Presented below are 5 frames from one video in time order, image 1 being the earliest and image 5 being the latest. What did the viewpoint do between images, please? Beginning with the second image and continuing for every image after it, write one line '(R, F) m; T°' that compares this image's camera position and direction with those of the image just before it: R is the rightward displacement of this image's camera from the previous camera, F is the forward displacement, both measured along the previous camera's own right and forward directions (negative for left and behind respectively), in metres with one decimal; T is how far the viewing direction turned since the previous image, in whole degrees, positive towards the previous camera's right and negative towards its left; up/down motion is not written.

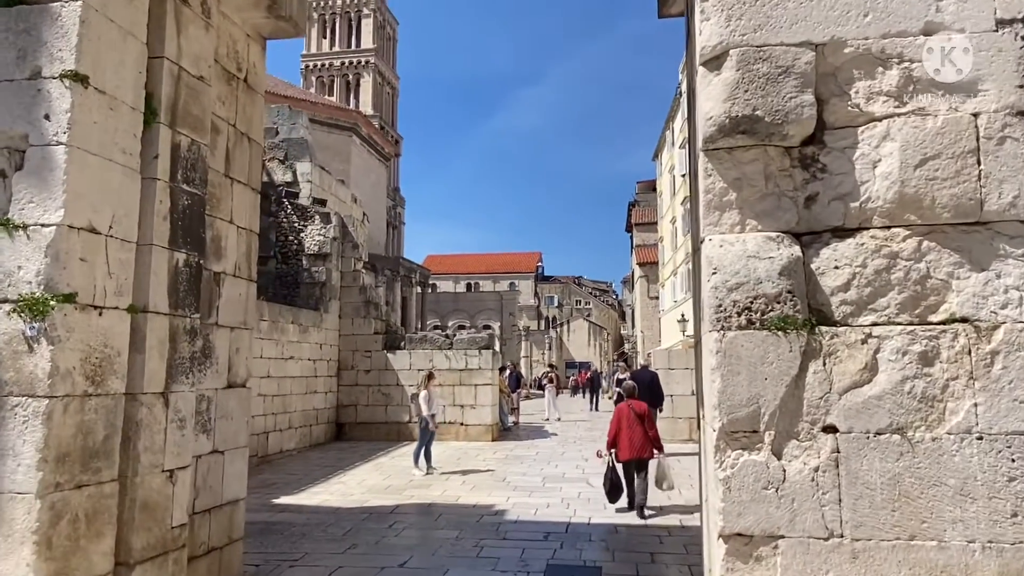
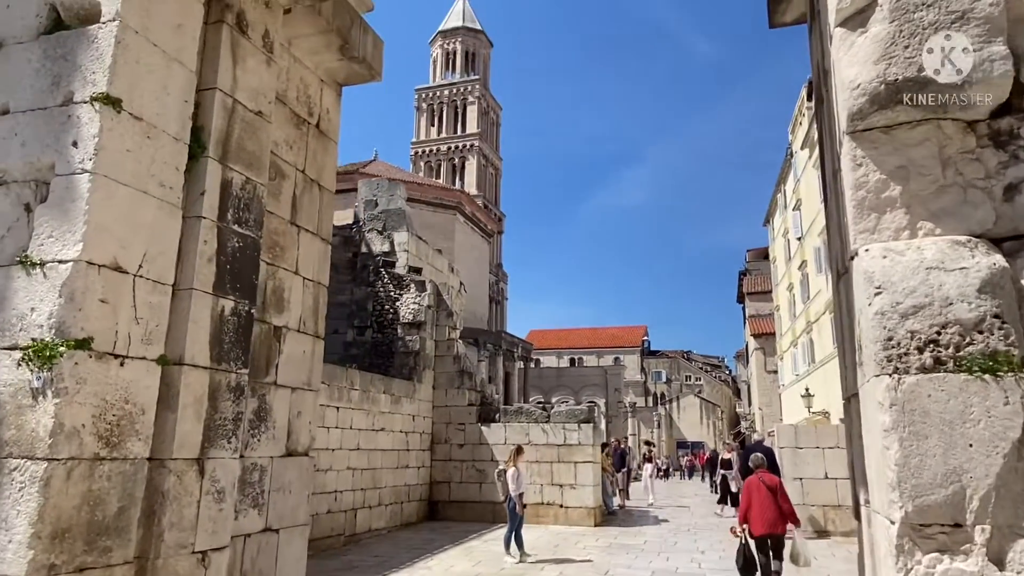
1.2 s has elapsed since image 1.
(+0.1, +0.7) m; -9°
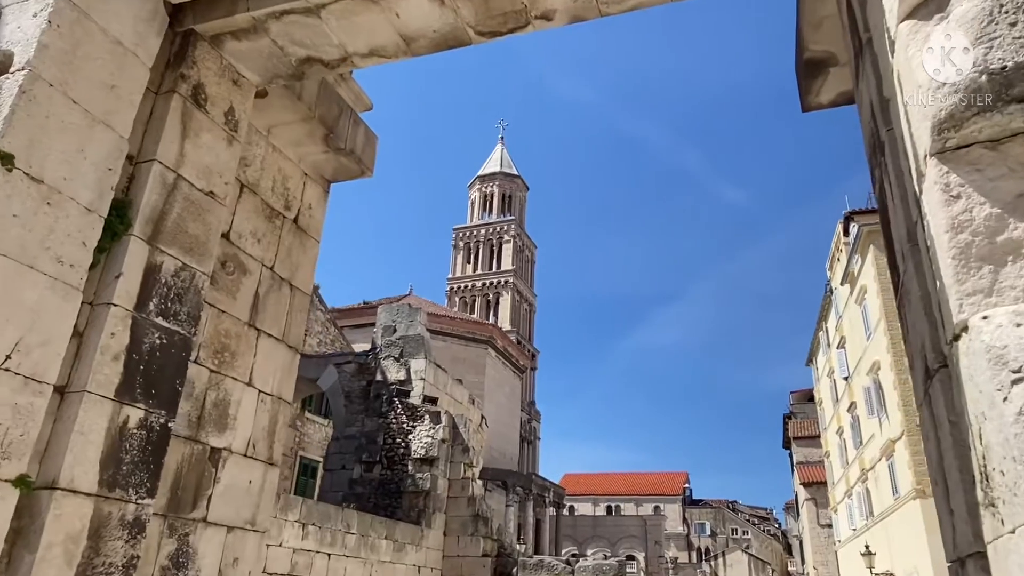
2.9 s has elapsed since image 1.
(+0.2, +0.7) m; -3°
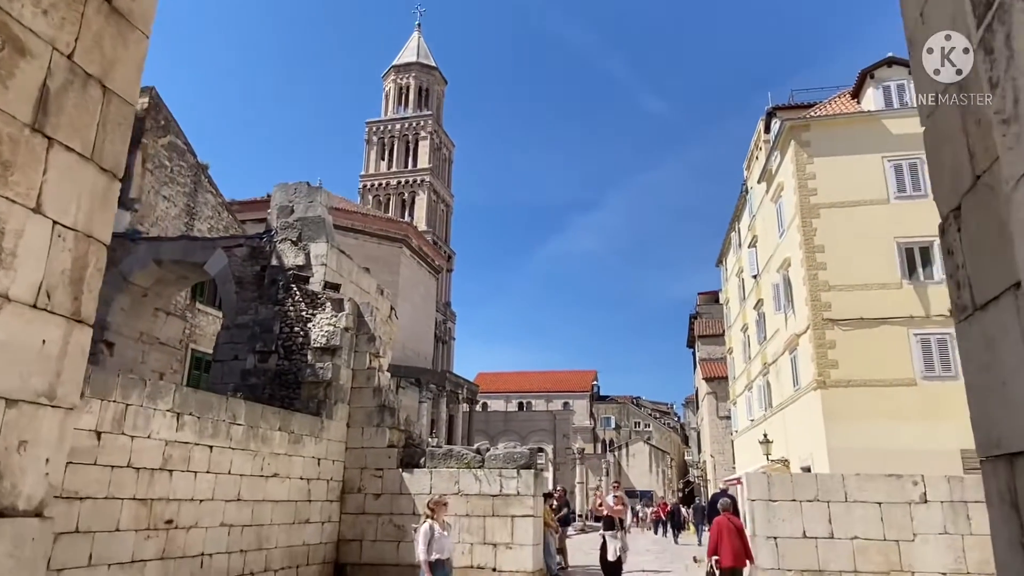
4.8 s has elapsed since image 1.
(+0.1, +0.8) m; +7°
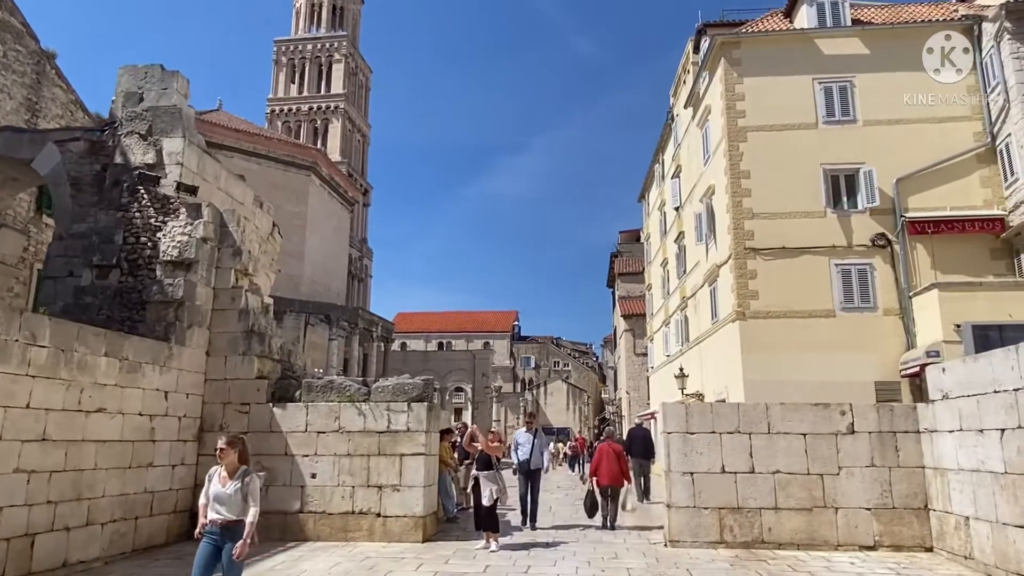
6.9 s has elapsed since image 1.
(+0.4, +1.3) m; +6°
